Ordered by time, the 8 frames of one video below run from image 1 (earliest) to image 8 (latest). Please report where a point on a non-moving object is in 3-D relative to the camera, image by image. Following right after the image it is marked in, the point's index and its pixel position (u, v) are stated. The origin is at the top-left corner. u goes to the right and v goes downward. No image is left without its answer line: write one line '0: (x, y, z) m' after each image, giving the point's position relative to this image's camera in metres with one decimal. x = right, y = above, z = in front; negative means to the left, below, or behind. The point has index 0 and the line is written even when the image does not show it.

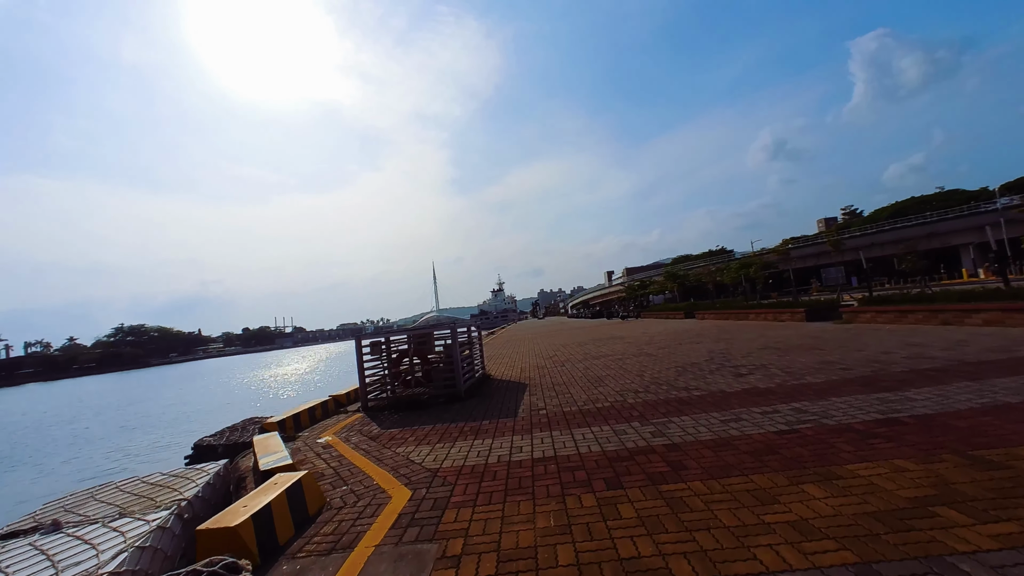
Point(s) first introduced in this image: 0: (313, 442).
0: (-3.6, -2.8, +7.8) m
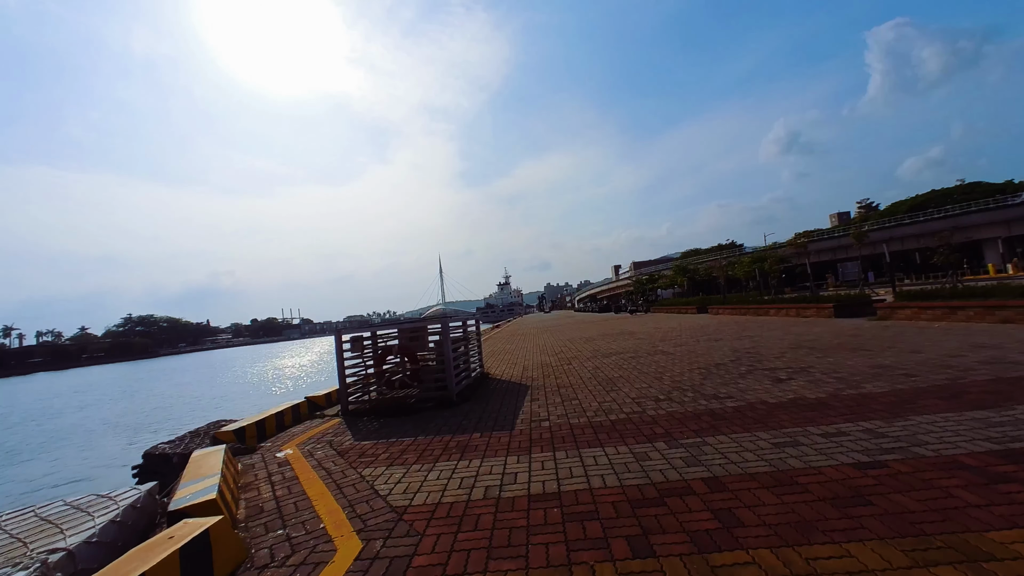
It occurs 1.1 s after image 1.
0: (-3.7, -2.6, +6.6) m
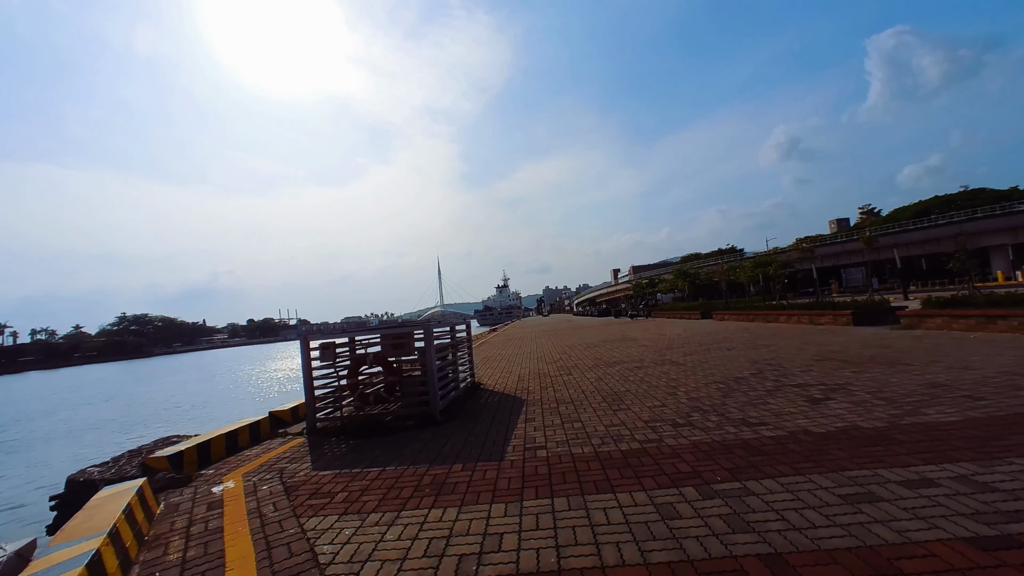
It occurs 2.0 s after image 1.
0: (-3.8, -2.6, +5.4) m
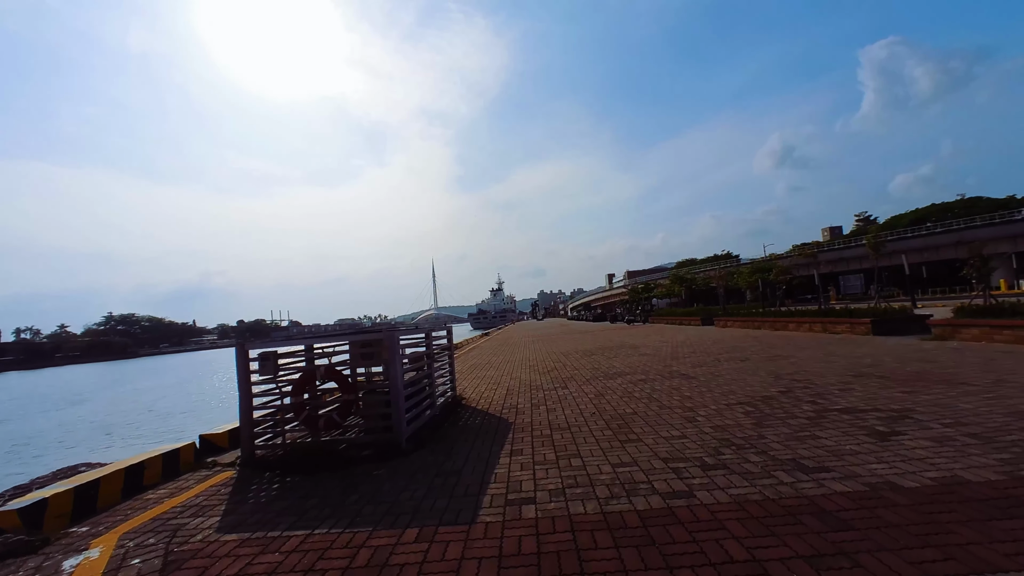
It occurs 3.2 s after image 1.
0: (-4.1, -2.5, +3.8) m
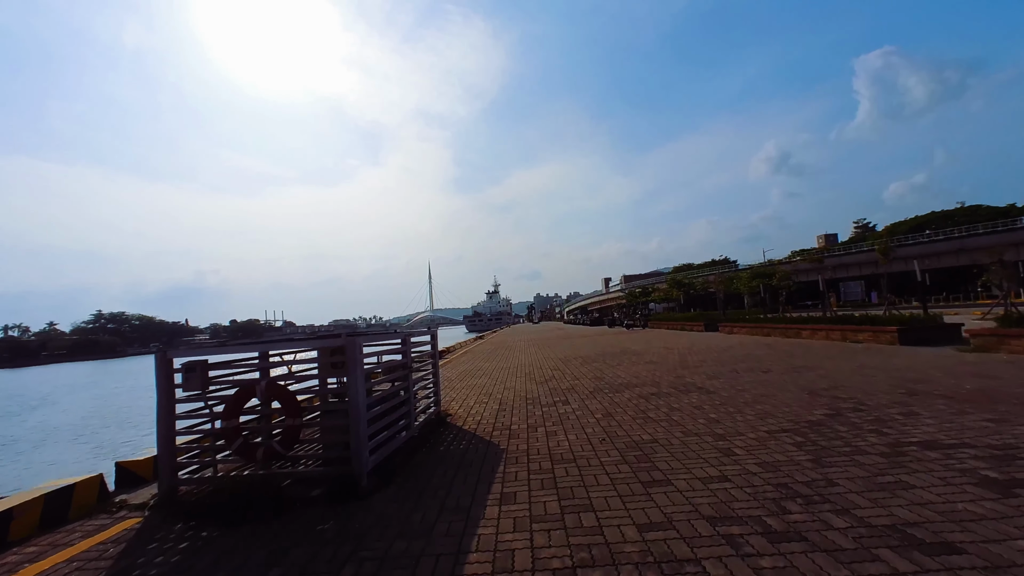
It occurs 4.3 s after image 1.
0: (-4.2, -2.4, +2.4) m
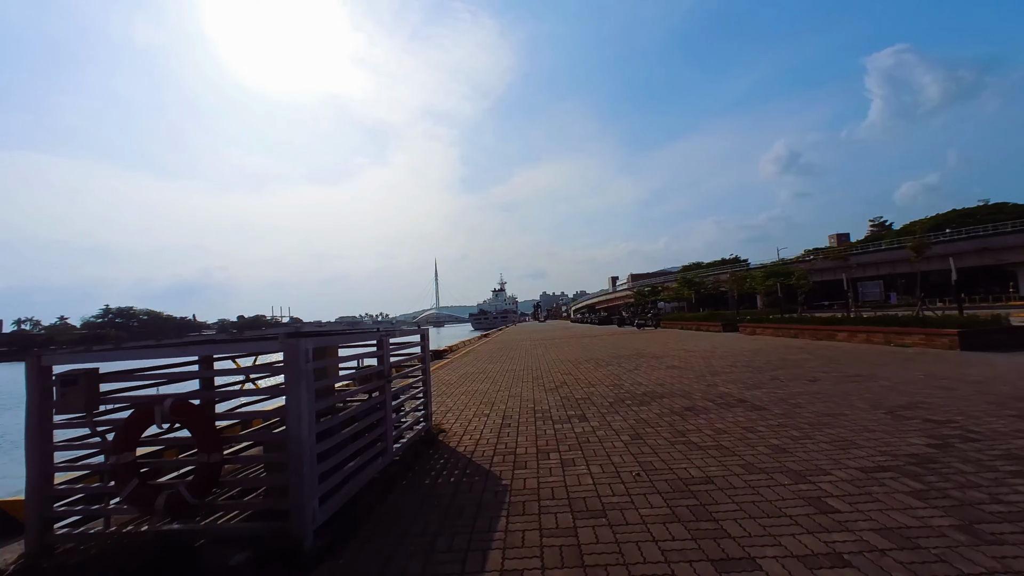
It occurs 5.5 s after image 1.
0: (-4.1, -2.2, +0.9) m
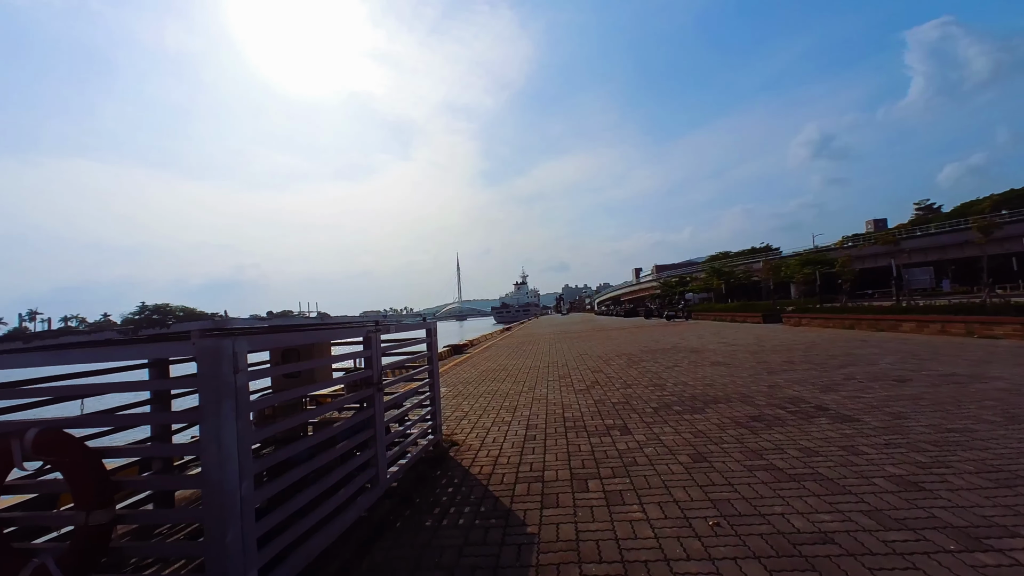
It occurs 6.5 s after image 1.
0: (-4.1, -2.1, -0.2) m
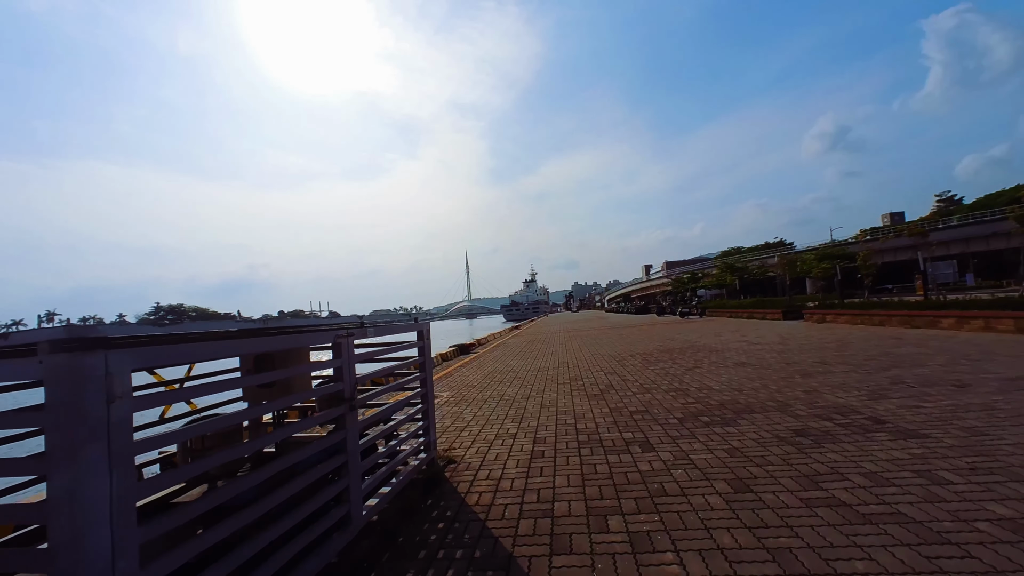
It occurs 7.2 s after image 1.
0: (-4.2, -2.1, -0.9) m
